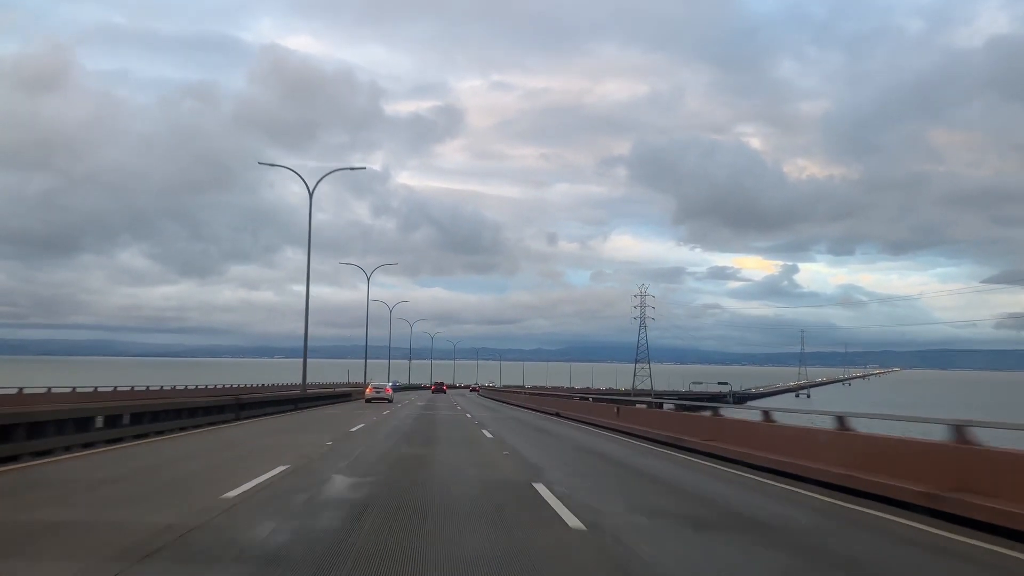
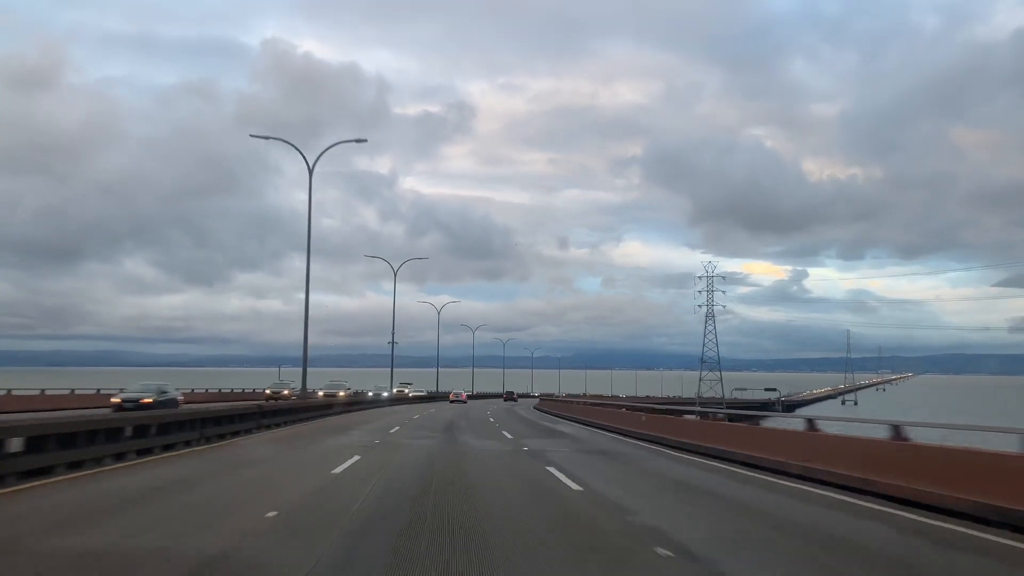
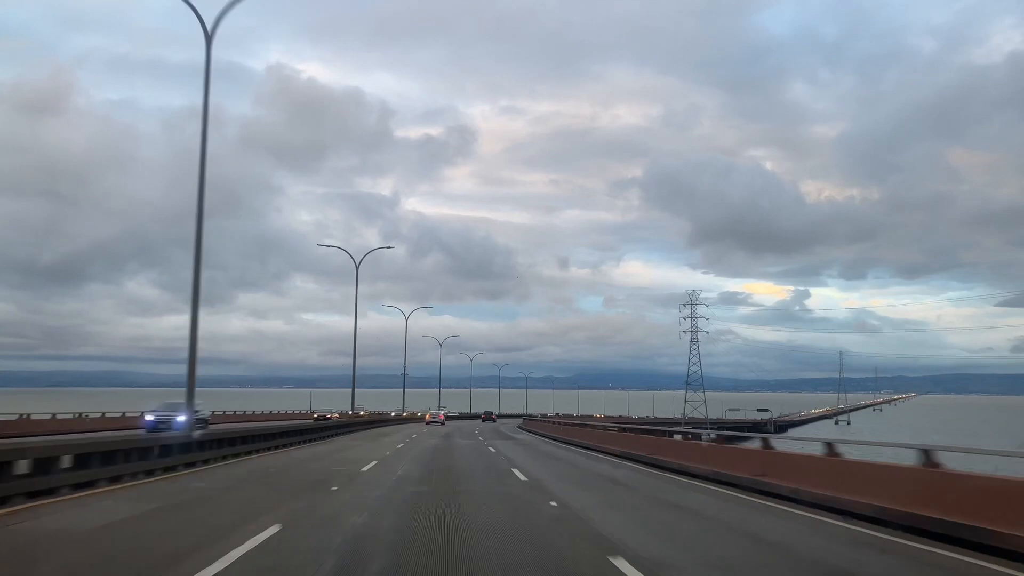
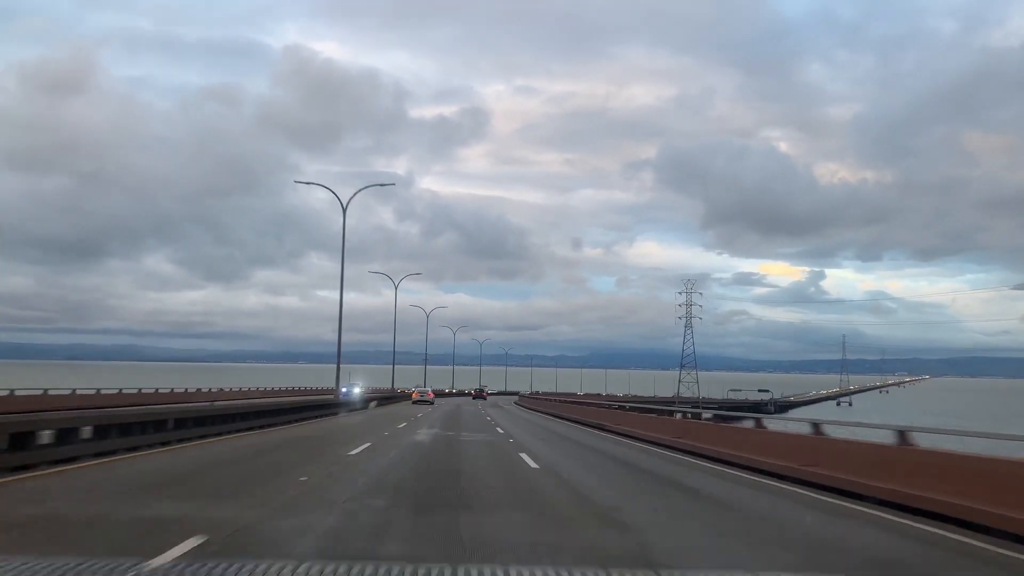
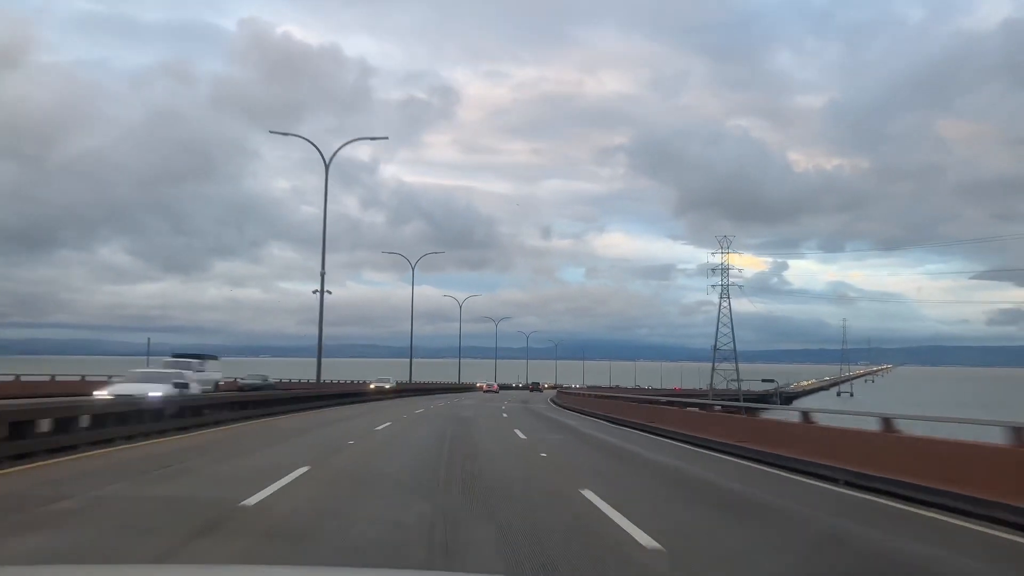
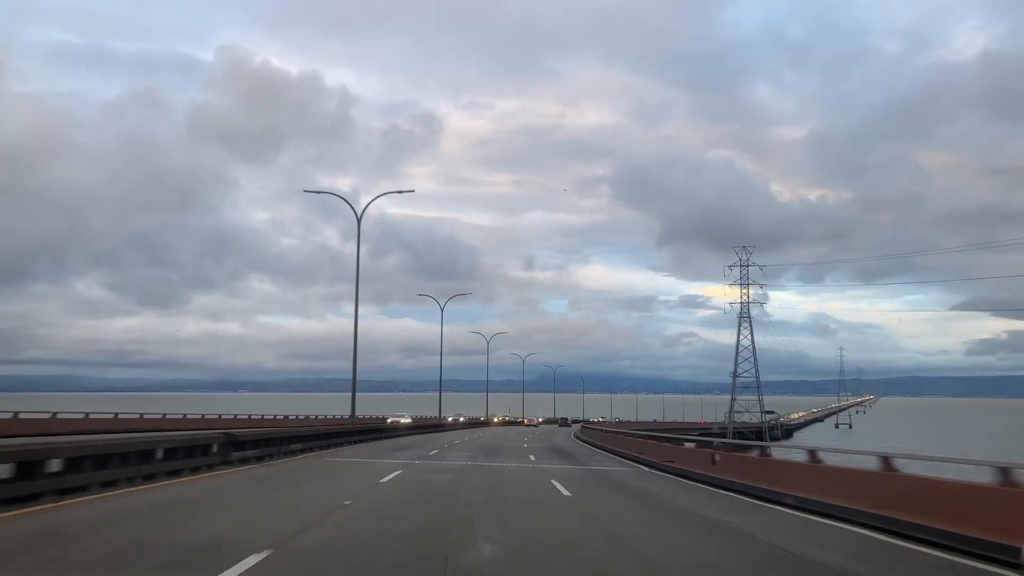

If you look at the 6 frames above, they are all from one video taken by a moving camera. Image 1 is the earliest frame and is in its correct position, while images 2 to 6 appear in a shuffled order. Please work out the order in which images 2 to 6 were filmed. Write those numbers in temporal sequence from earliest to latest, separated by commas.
4, 3, 2, 5, 6
